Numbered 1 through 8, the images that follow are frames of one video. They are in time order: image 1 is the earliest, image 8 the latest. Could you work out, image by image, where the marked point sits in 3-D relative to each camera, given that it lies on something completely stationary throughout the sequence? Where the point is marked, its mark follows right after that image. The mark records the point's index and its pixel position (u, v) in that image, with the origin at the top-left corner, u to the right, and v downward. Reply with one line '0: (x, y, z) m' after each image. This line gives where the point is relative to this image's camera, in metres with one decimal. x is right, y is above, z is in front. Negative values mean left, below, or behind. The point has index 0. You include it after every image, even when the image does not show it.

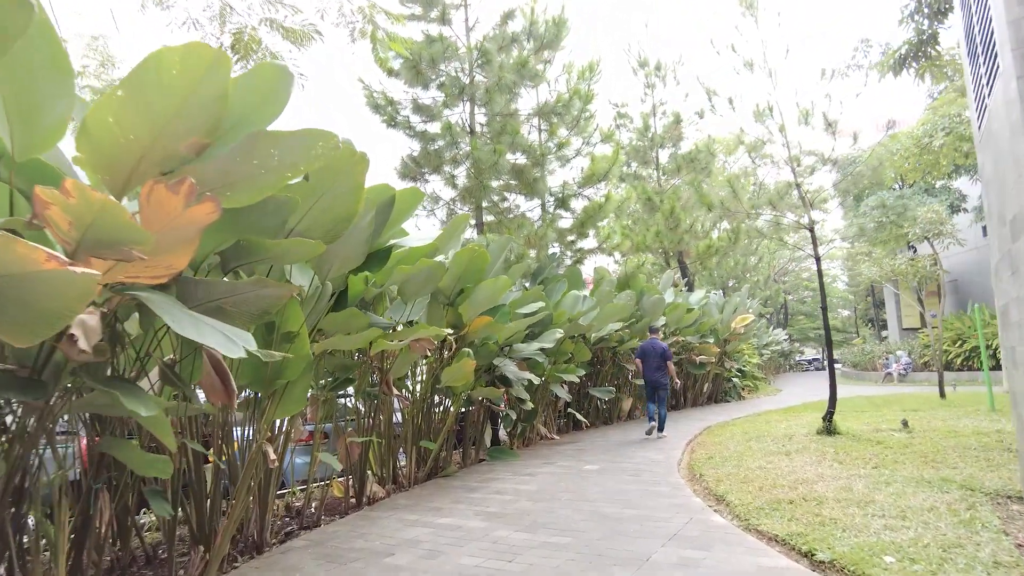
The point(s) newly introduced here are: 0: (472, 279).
0: (-0.3, +0.1, +4.8) m
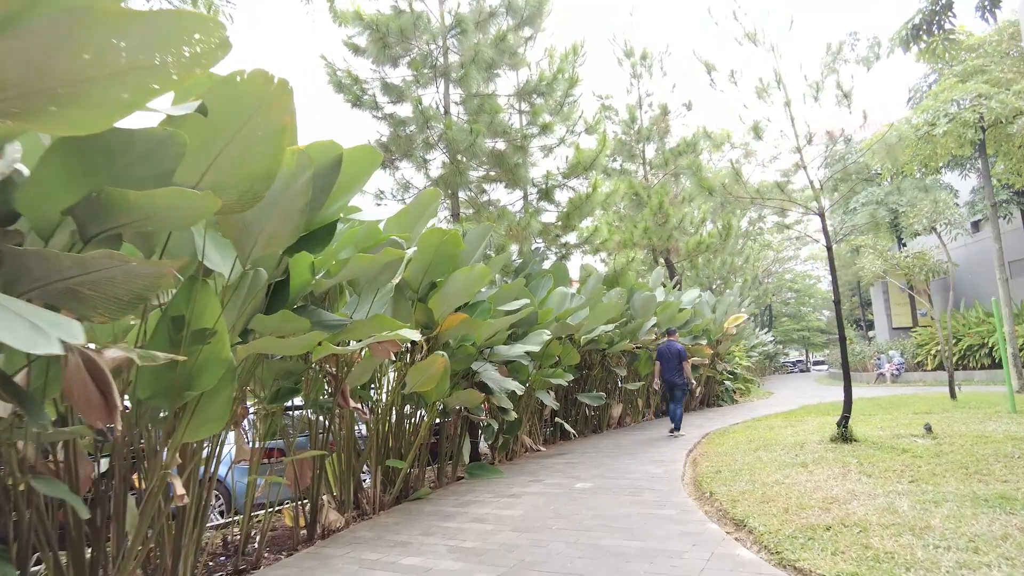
0: (-0.4, +0.1, +4.2) m
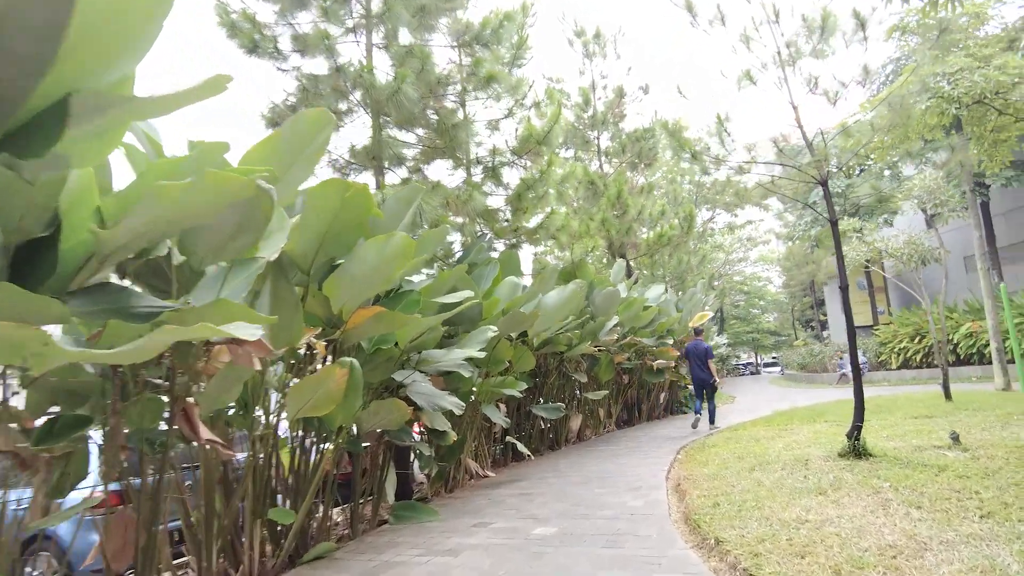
0: (-0.8, +0.2, +2.9) m
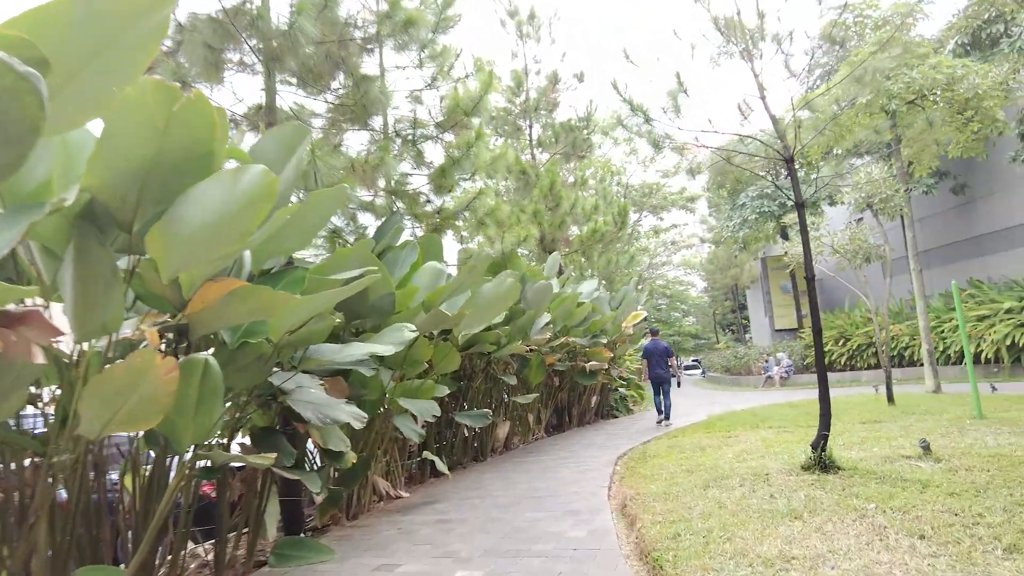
0: (-1.0, +0.3, +2.1) m
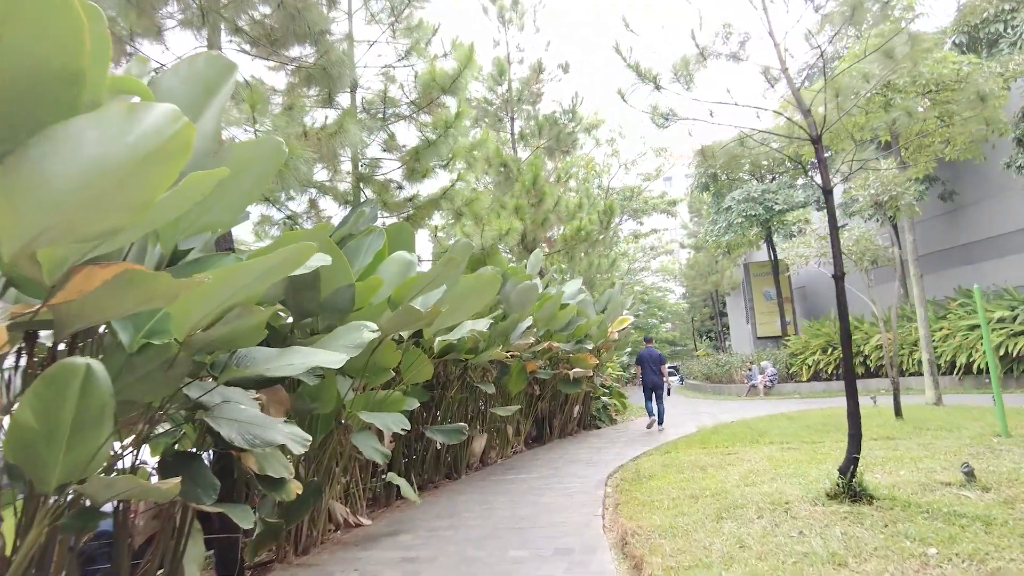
0: (-1.0, +0.4, +1.4) m
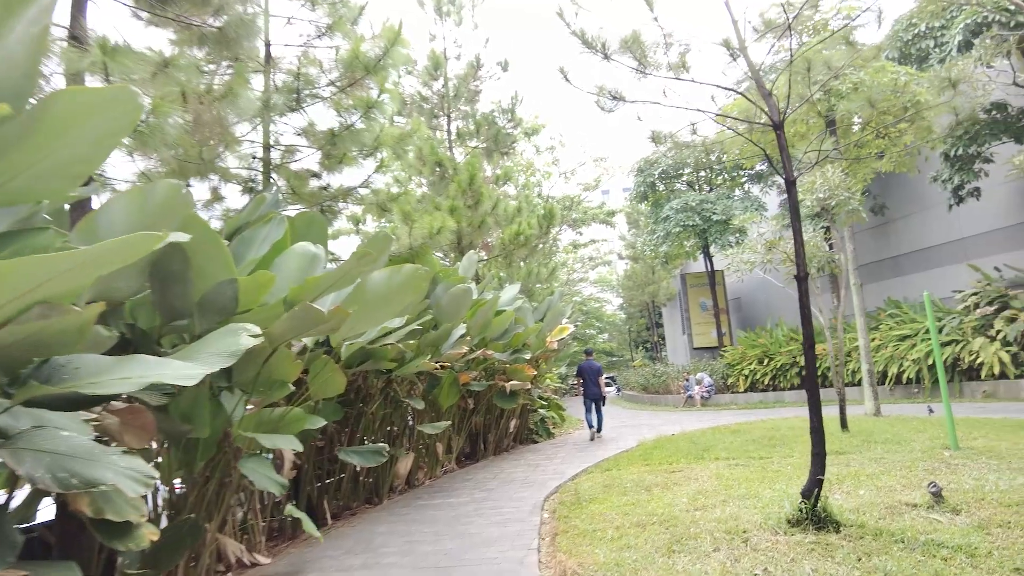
0: (-1.2, +0.4, +0.8) m
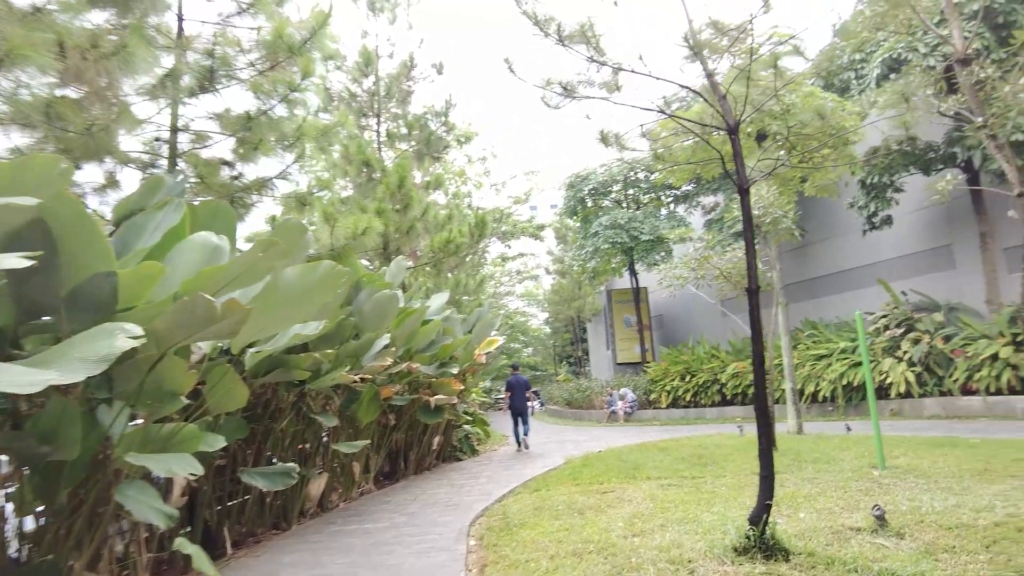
0: (-1.2, +0.5, +0.4) m
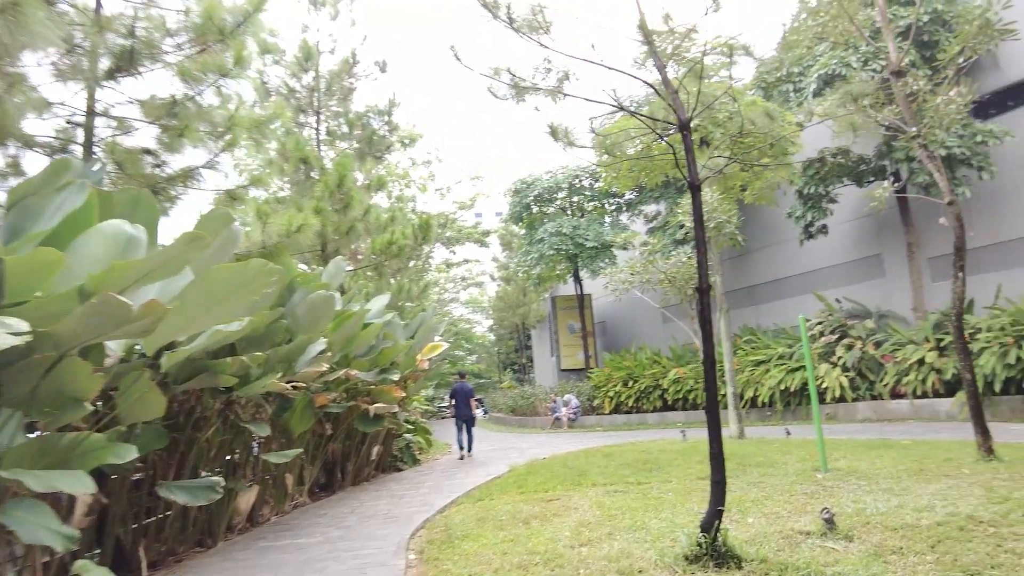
0: (-1.2, +0.6, +0.1) m
